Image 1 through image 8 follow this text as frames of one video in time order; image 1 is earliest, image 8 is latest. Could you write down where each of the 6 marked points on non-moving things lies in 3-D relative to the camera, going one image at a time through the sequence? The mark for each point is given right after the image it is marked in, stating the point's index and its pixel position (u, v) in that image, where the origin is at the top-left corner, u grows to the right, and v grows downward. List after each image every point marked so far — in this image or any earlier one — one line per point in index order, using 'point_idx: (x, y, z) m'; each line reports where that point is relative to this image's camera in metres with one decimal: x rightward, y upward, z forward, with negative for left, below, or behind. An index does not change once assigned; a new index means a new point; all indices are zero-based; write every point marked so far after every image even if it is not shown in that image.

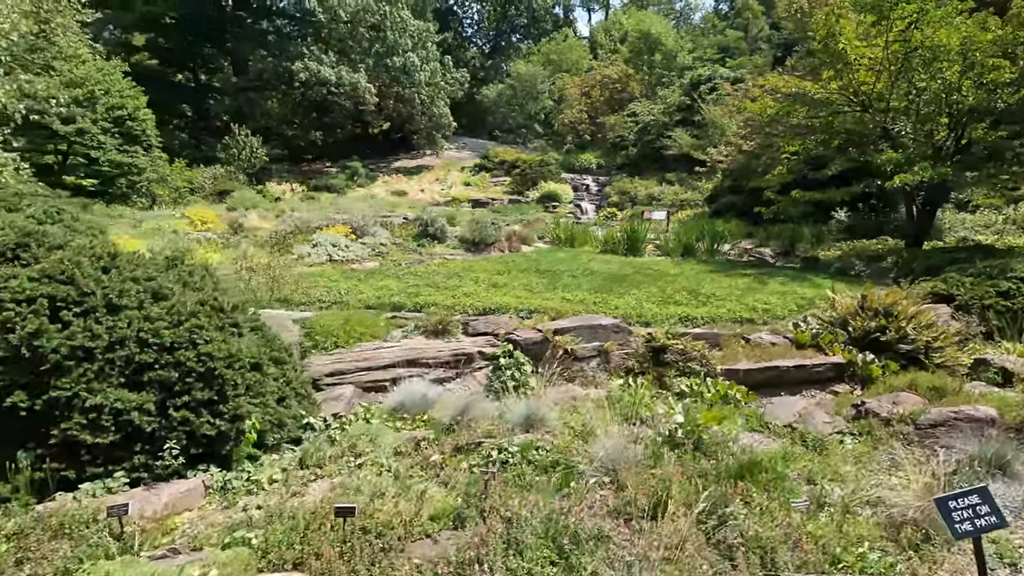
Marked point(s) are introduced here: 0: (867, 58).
0: (+7.3, +4.7, +10.8) m
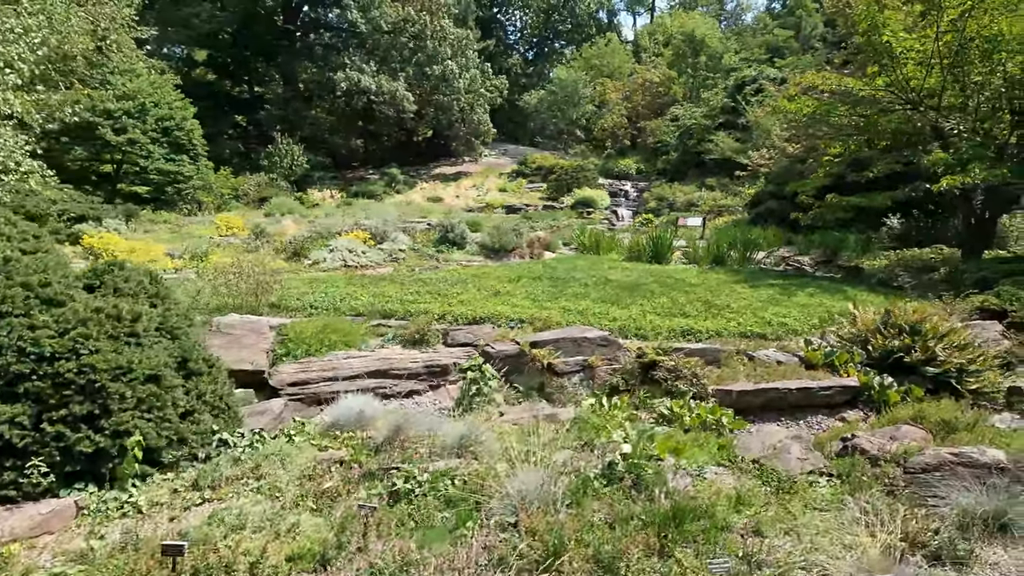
0: (+7.6, +4.4, +10.0) m
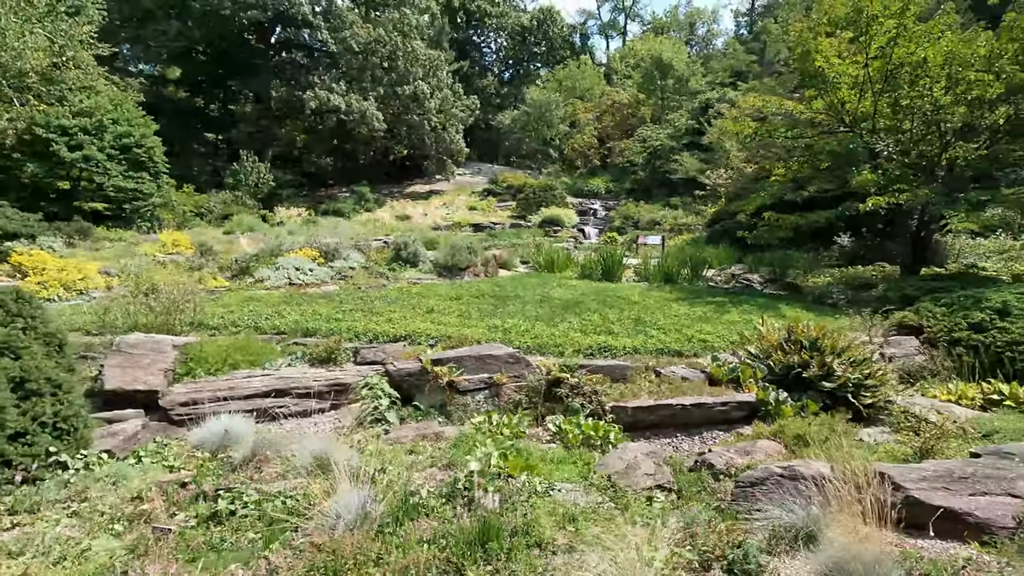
0: (+6.6, +4.1, +10.3) m
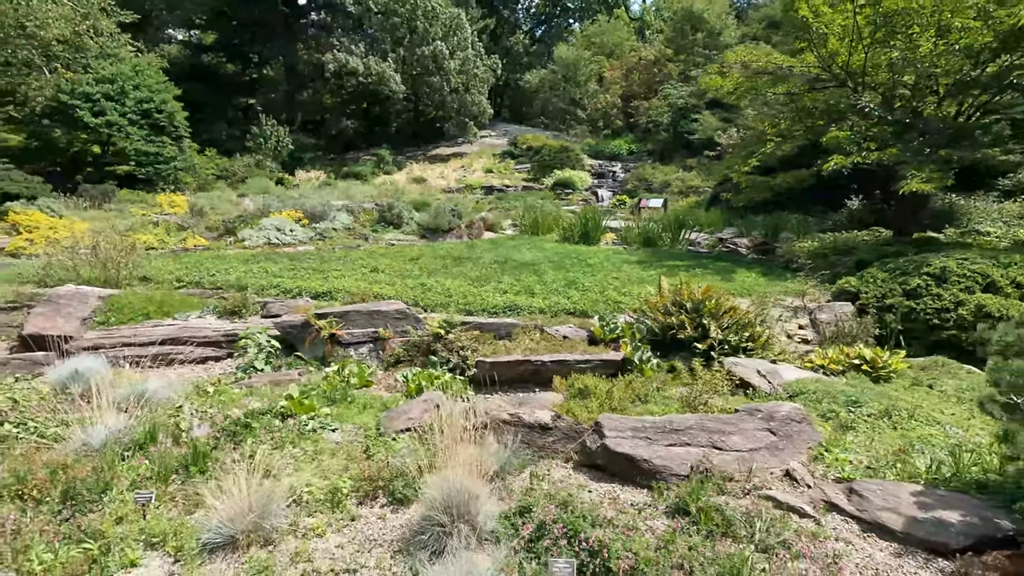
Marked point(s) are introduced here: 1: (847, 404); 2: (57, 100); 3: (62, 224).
0: (+5.9, +4.7, +9.7) m
1: (+2.1, -0.7, +3.4) m
2: (-14.3, +5.9, +16.8) m
3: (-8.1, +1.2, +9.6) m
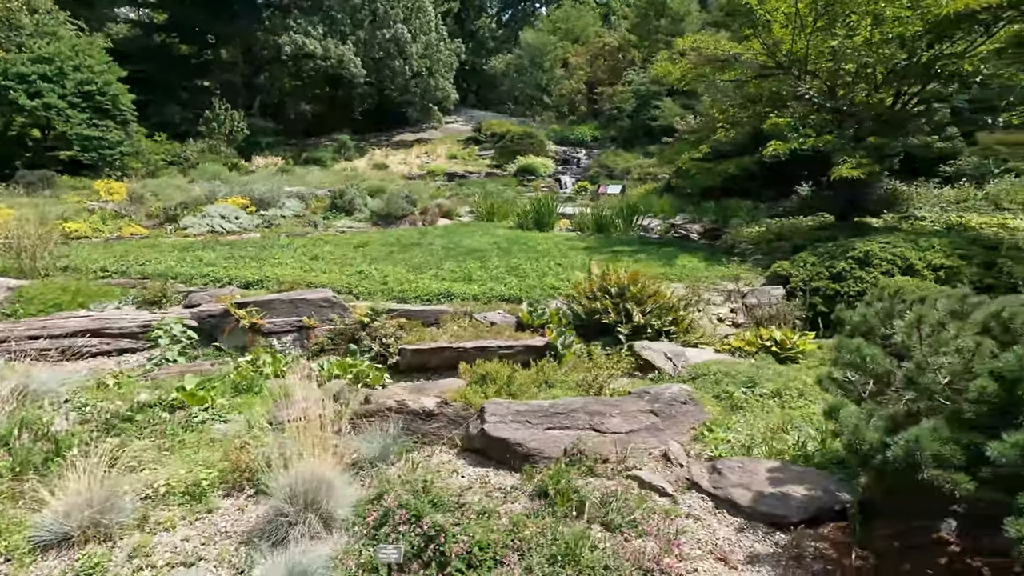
0: (+4.9, +5.0, +9.8) m
1: (+1.5, -0.6, +3.5) m
2: (-15.6, +6.2, +15.9) m
3: (-9.1, +1.3, +9.1) m
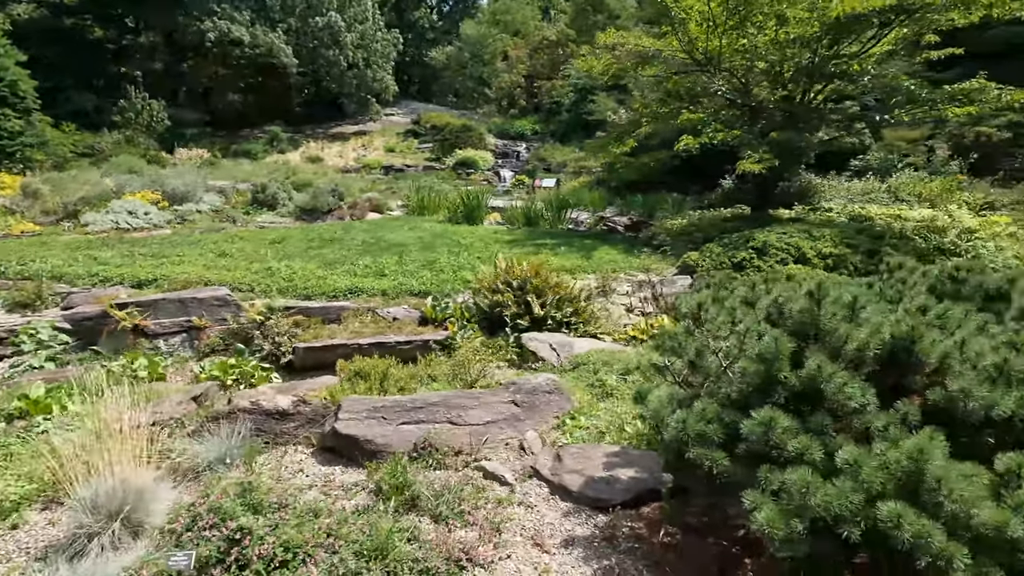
0: (+3.5, +5.2, +10.1) m
1: (+0.7, -0.6, +3.6) m
2: (-17.5, +6.0, +14.3) m
3: (-10.3, +1.2, +8.2) m
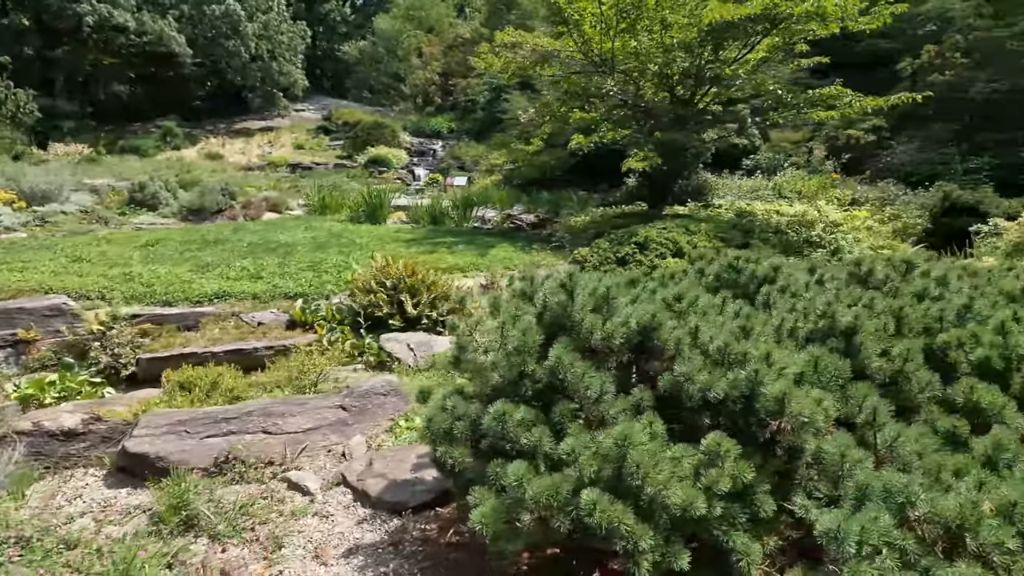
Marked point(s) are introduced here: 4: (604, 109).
0: (+1.5, +5.3, +10.4) m
1: (-0.3, -0.5, +3.5) m
2: (-19.9, +5.6, +11.8) m
3: (-11.9, +1.0, +6.7) m
4: (+1.9, +3.6, +10.8) m
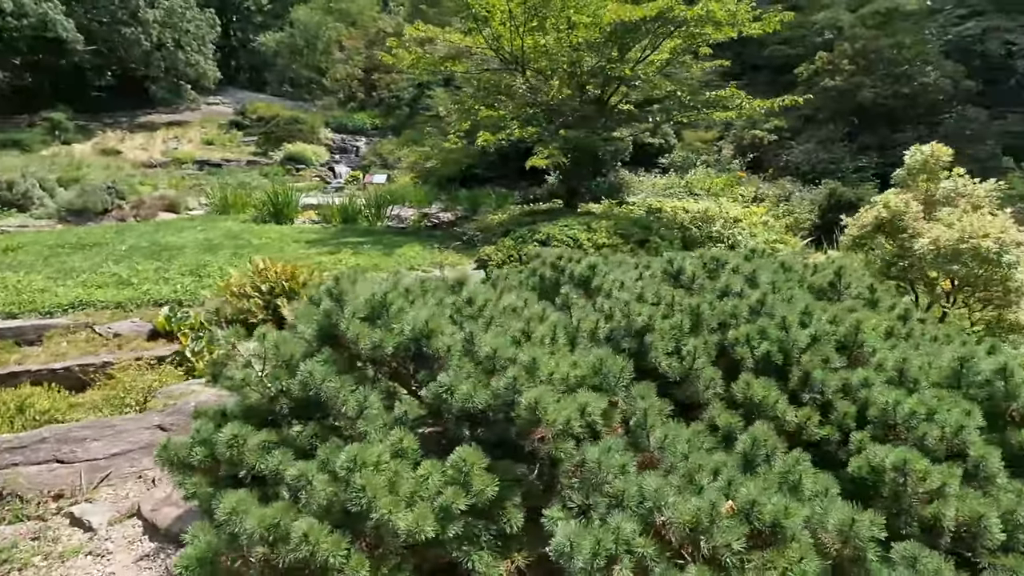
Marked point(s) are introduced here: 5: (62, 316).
0: (-0.3, +5.3, +10.3) m
1: (-1.1, -0.6, +3.4) m
2: (-21.7, +5.1, +9.3) m
3: (-13.0, +0.7, +5.2) m
4: (+0.1, +3.6, +10.8) m
5: (-4.1, -0.2, +4.9) m
